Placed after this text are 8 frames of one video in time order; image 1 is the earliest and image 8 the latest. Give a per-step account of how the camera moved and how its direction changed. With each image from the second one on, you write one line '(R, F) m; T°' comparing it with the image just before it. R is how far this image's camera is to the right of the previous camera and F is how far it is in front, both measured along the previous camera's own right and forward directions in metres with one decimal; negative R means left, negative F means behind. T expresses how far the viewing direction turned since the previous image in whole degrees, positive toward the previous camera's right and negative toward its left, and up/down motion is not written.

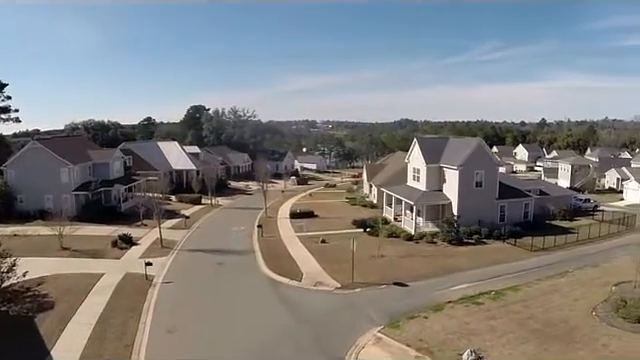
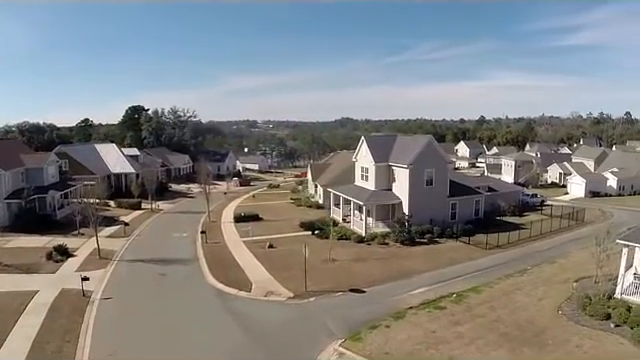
(-0.1, +2.1) m; +7°
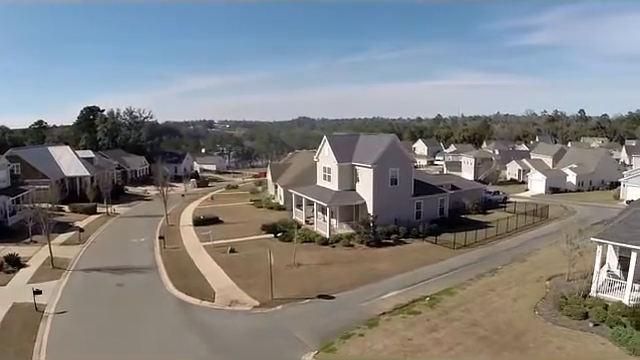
(-0.4, +1.4) m; +5°
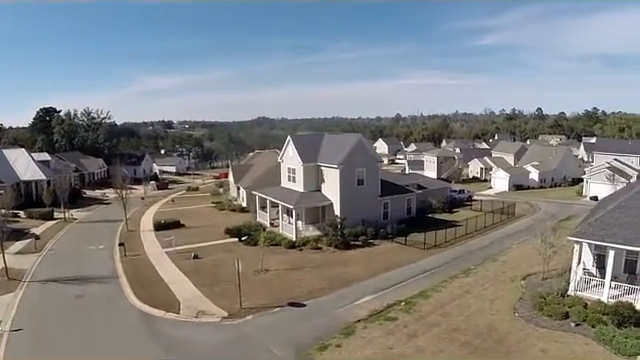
(-0.4, +1.3) m; +5°
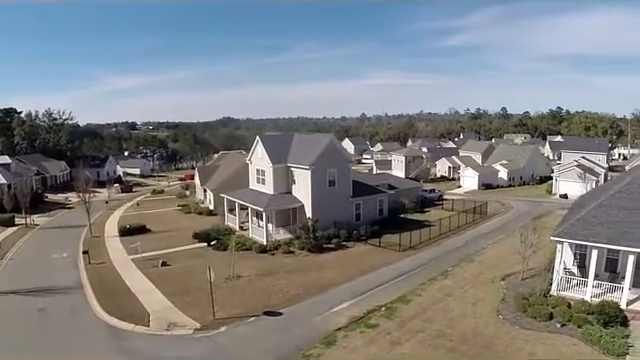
(-0.4, +1.0) m; +4°
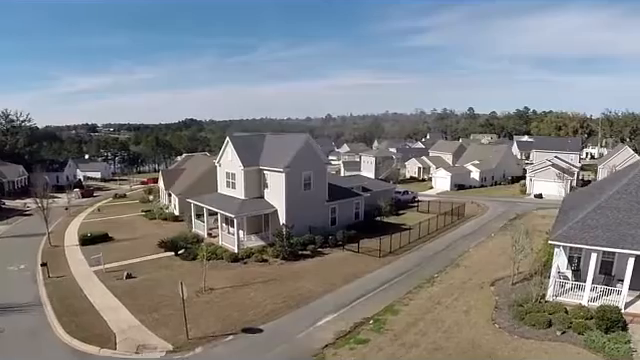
(-0.5, +1.5) m; +4°
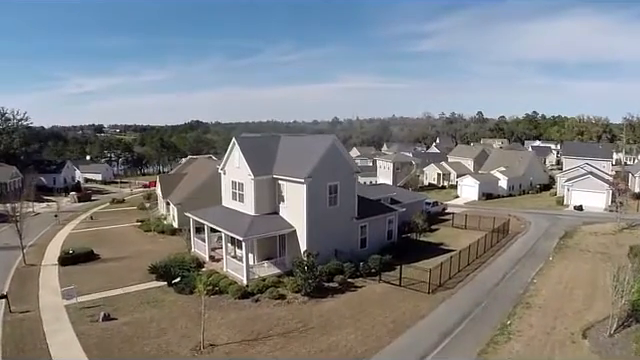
(-1.5, +5.7) m; 0°
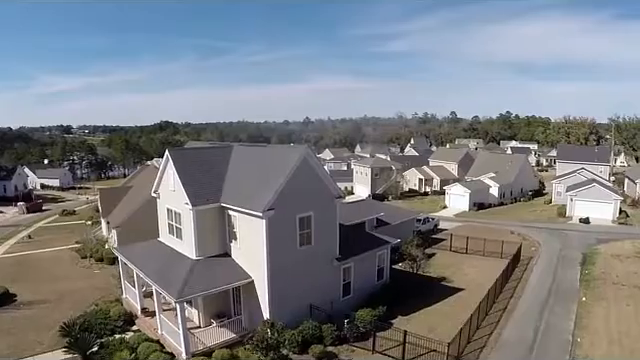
(+0.2, +6.6) m; +3°
